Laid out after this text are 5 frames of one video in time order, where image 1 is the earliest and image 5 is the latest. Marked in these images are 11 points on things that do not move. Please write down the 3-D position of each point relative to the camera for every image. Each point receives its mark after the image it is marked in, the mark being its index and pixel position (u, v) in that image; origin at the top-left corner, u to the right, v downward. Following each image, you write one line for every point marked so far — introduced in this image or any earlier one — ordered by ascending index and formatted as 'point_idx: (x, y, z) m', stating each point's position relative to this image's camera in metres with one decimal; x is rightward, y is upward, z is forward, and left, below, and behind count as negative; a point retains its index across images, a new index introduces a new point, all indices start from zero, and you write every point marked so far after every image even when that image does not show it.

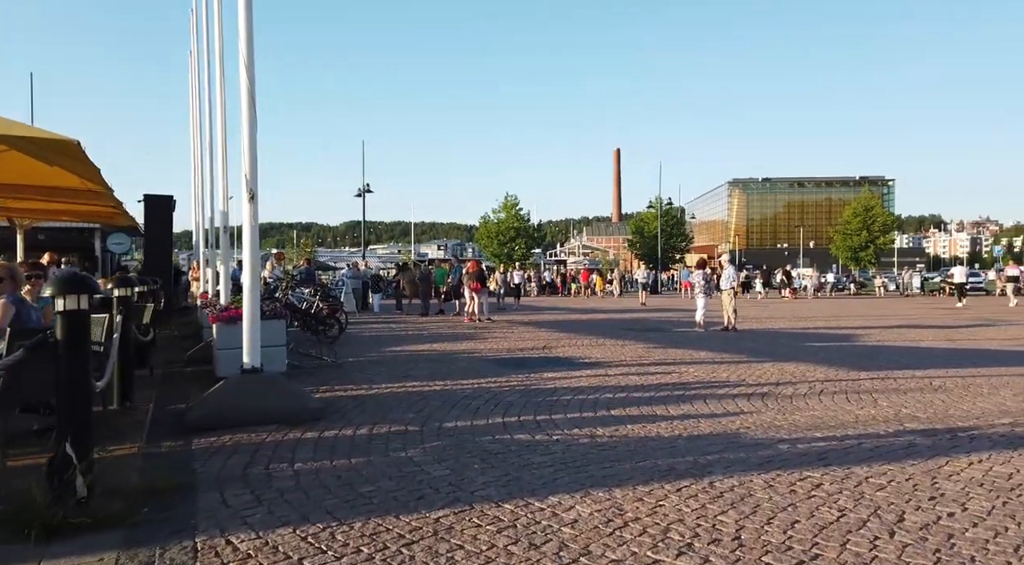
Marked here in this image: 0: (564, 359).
0: (+0.8, -1.1, +13.9) m
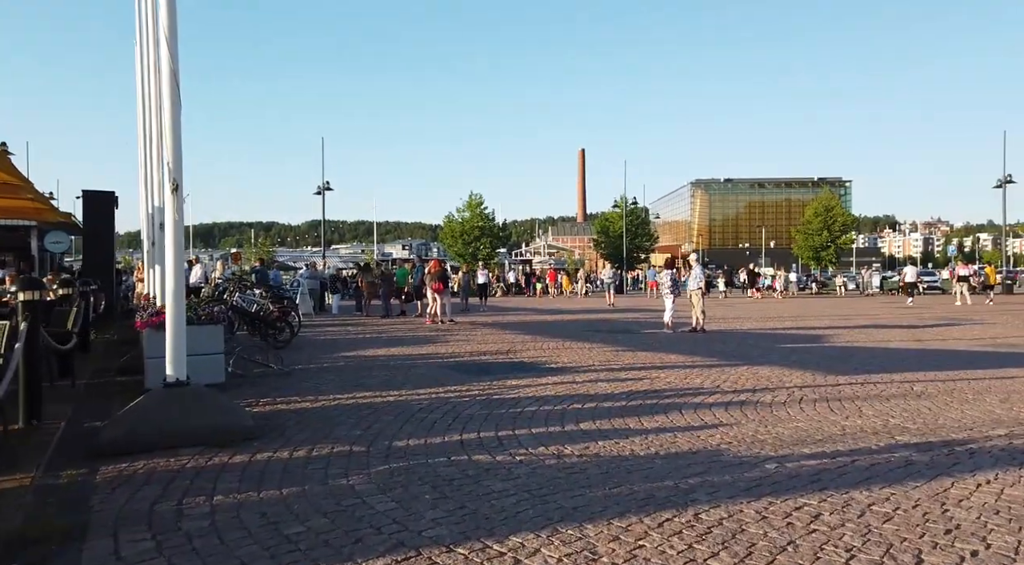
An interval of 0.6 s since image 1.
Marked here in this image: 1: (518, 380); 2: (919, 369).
0: (+0.2, -1.2, +13.2) m
1: (+0.1, -1.2, +11.0) m
2: (+5.8, -1.2, +13.2) m
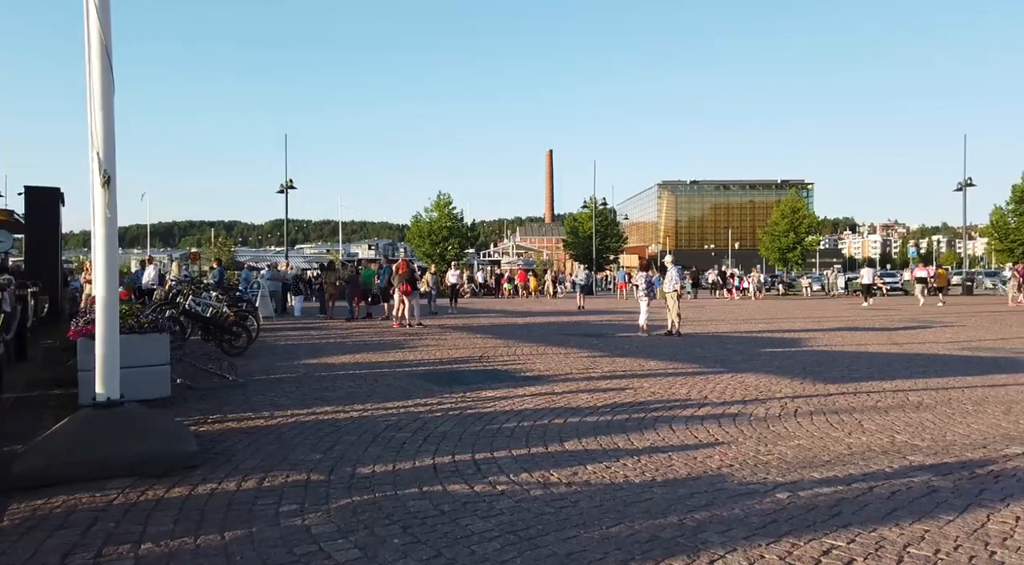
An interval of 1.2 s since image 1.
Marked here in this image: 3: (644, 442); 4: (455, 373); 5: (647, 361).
0: (-0.2, -1.2, +12.5) m
1: (-0.2, -1.2, +10.3) m
2: (+5.4, -1.3, +12.7) m
3: (+1.0, -1.2, +7.3) m
4: (-0.8, -1.2, +12.3) m
5: (+2.1, -1.2, +14.2) m
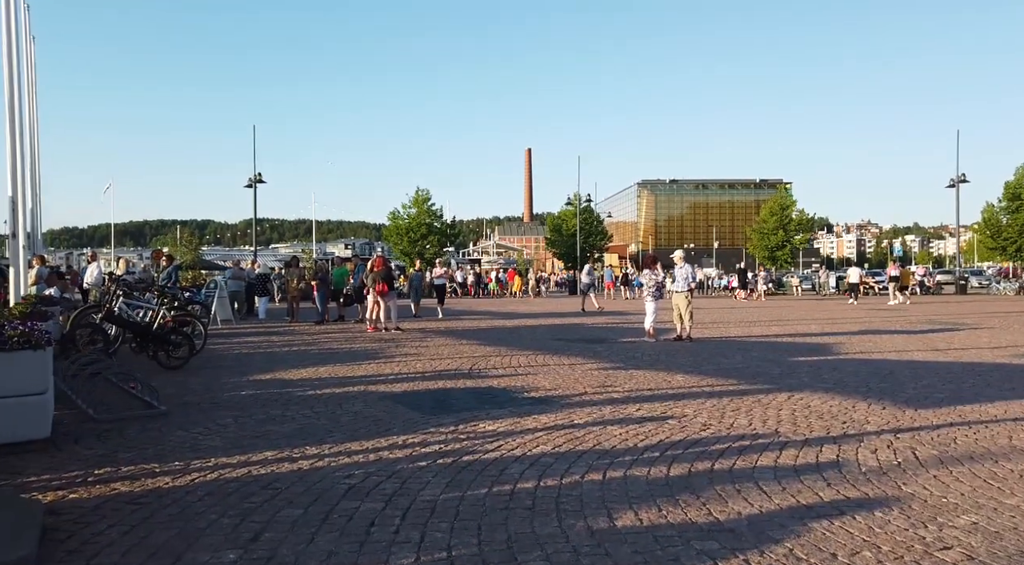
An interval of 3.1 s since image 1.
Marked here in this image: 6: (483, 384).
0: (-0.2, -1.2, +10.0) m
1: (-0.2, -1.2, +7.9) m
2: (+5.4, -1.2, +10.4) m
3: (+1.2, -1.2, +4.9) m
4: (-0.7, -1.2, +9.9) m
5: (+2.0, -1.2, +11.8) m
6: (-0.3, -1.2, +11.1) m
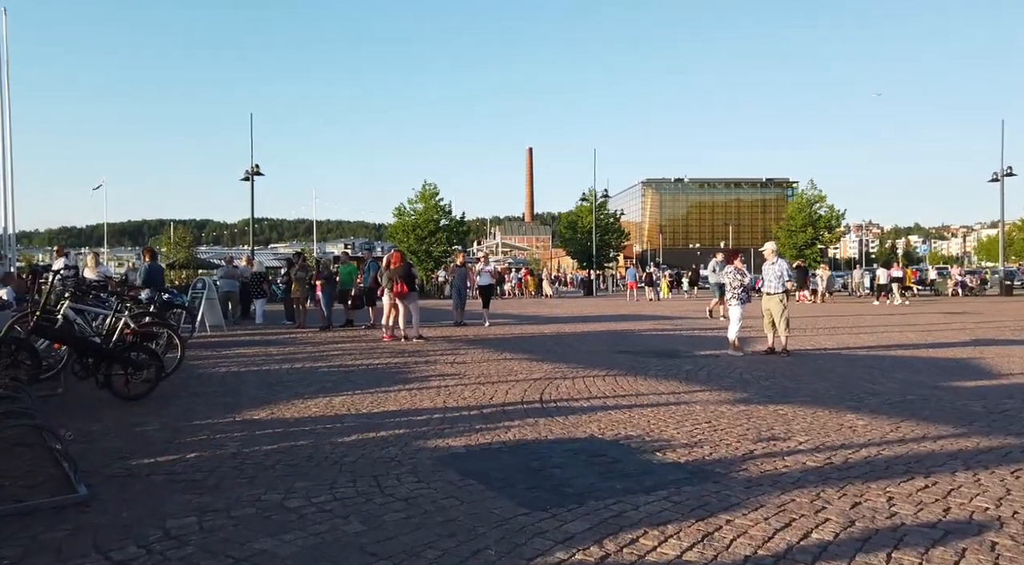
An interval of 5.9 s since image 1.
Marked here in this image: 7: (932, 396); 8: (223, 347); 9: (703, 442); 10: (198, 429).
0: (+0.7, -1.2, +6.4) m
1: (+0.7, -1.2, +4.3) m
2: (+6.3, -1.2, +6.8) m
3: (+2.0, -1.2, +1.3) m
4: (+0.1, -1.2, +6.3) m
5: (+2.9, -1.2, +8.2) m
6: (+0.5, -1.2, +7.5) m
7: (+4.3, -1.2, +9.7) m
8: (-5.0, -1.1, +15.9) m
9: (+1.4, -1.2, +6.9) m
10: (-2.6, -1.2, +7.7) m
